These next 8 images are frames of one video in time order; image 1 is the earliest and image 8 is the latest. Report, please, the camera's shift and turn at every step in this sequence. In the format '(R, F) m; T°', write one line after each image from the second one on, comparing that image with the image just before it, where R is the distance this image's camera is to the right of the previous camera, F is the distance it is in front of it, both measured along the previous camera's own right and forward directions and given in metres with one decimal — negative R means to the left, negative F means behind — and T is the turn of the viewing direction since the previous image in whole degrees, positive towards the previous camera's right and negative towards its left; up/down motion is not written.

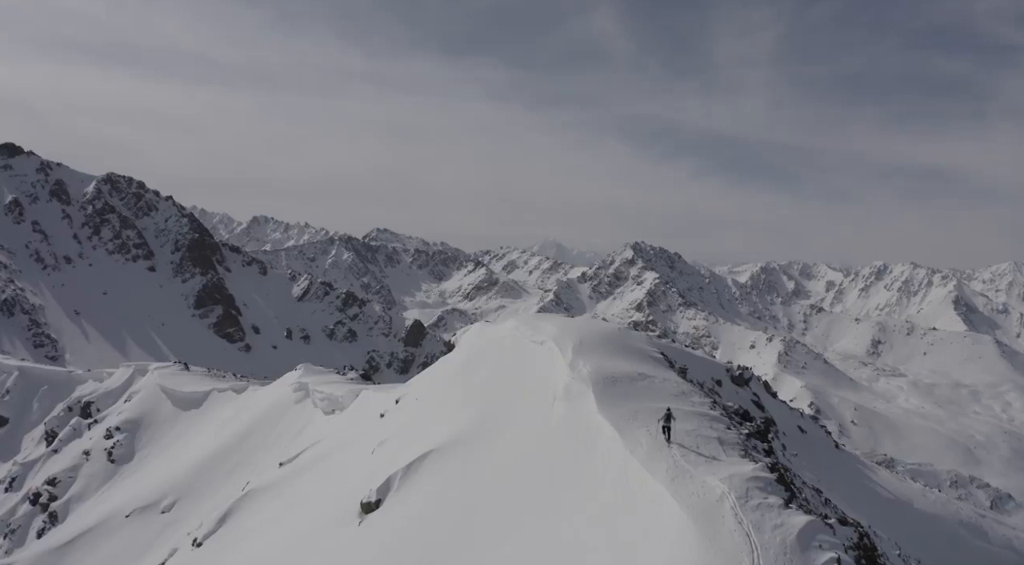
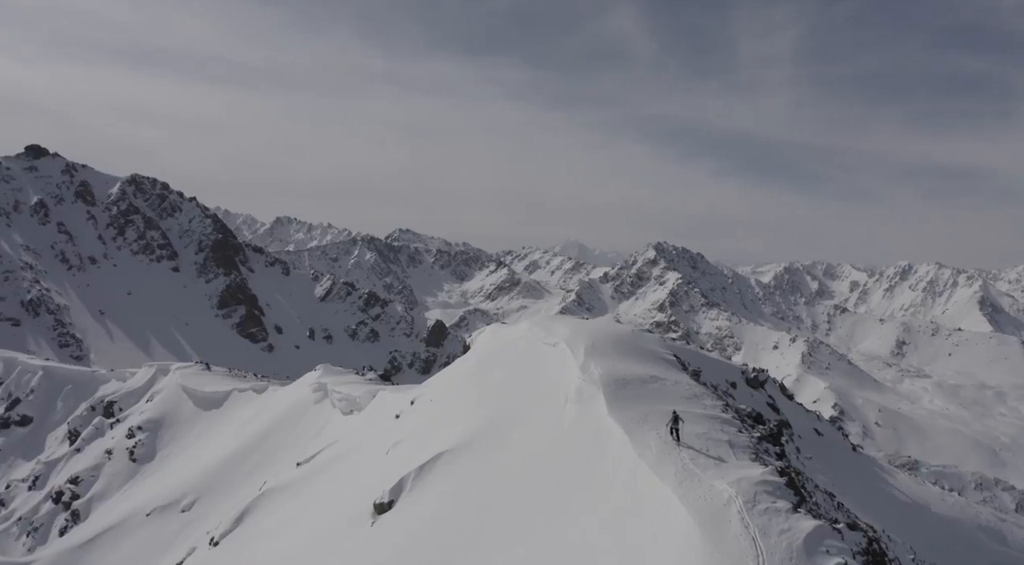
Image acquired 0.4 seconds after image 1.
(+0.4, -0.1) m; -1°
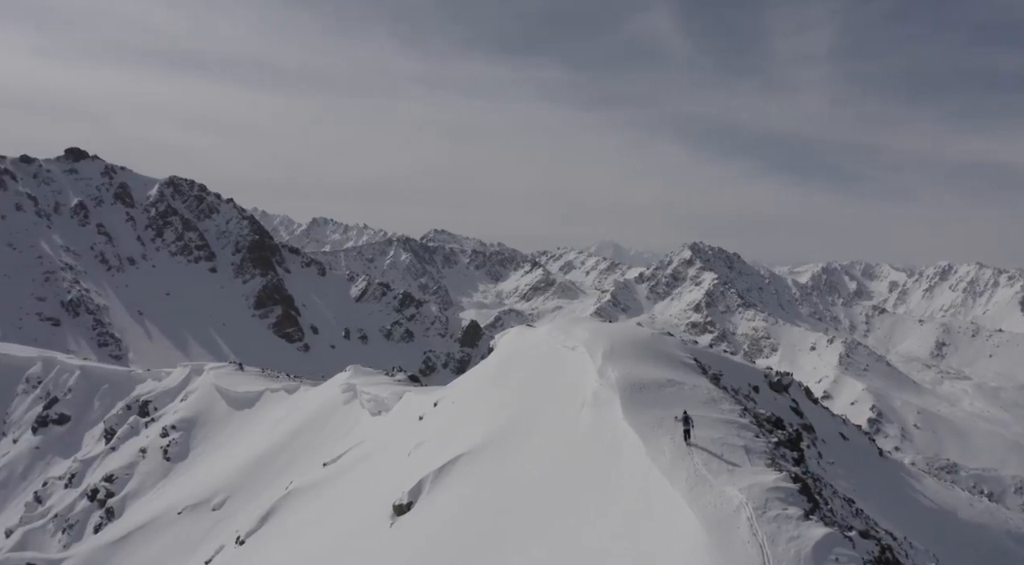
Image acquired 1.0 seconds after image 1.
(+0.7, -0.1) m; -2°
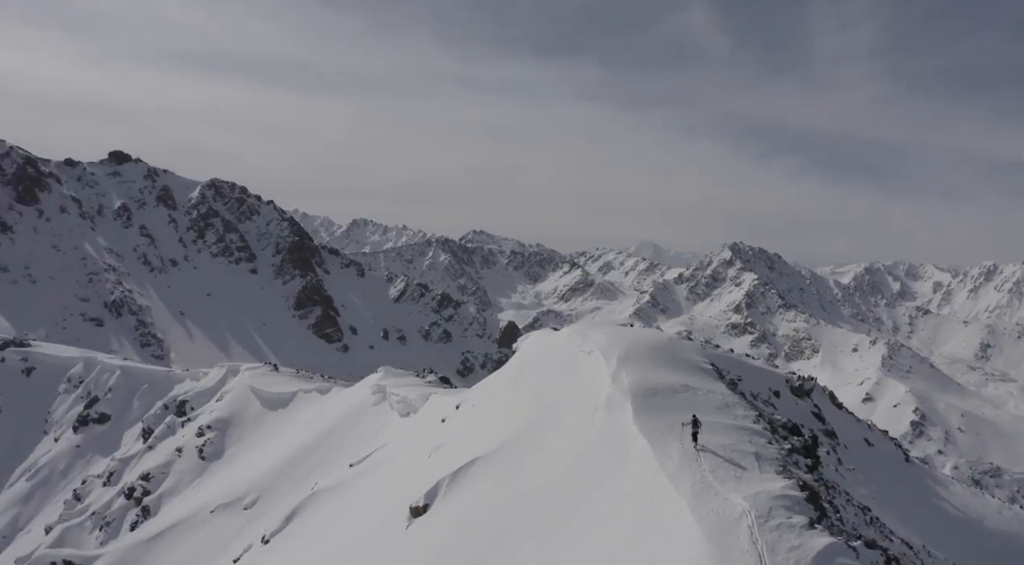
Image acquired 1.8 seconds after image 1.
(+1.1, -0.2) m; -2°
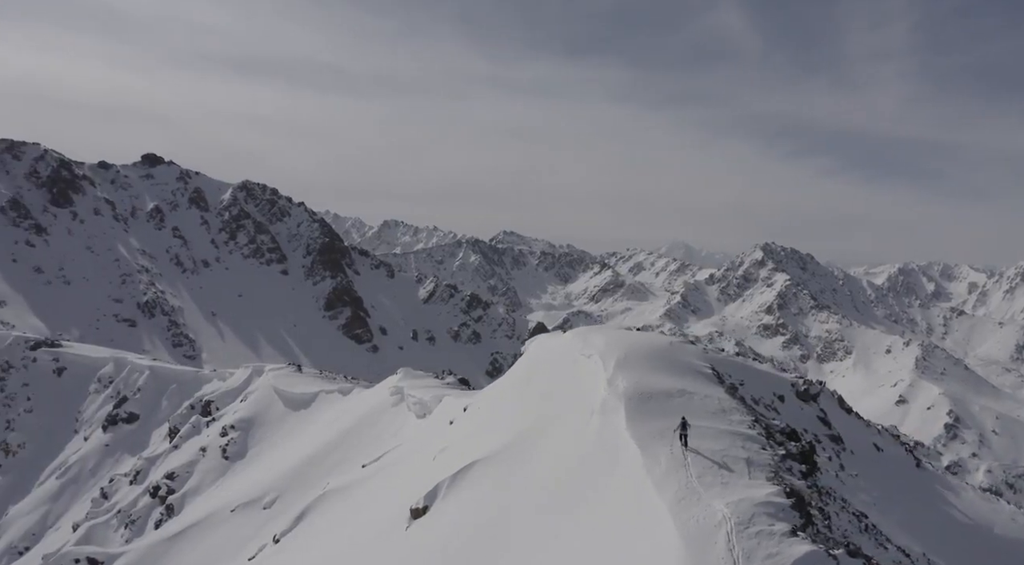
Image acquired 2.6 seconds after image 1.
(+1.5, -0.1) m; -2°
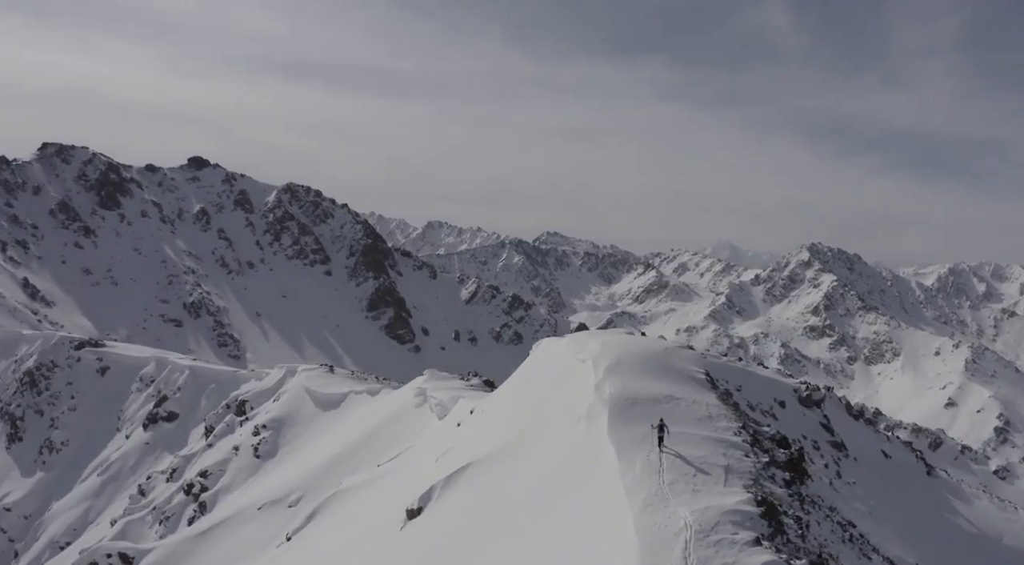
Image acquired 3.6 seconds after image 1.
(+2.5, -0.1) m; -2°
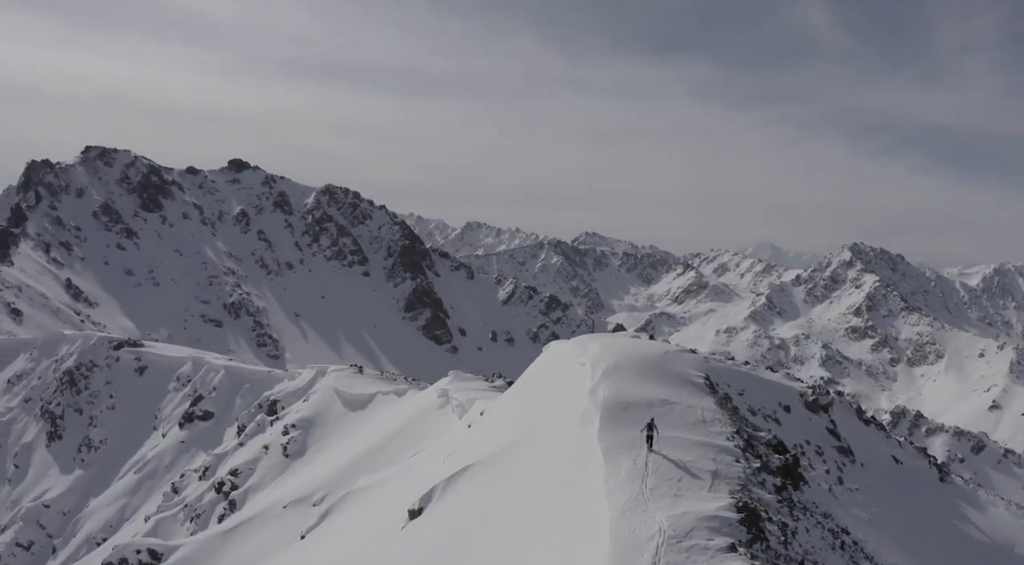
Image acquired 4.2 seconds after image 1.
(+1.9, -0.3) m; -2°
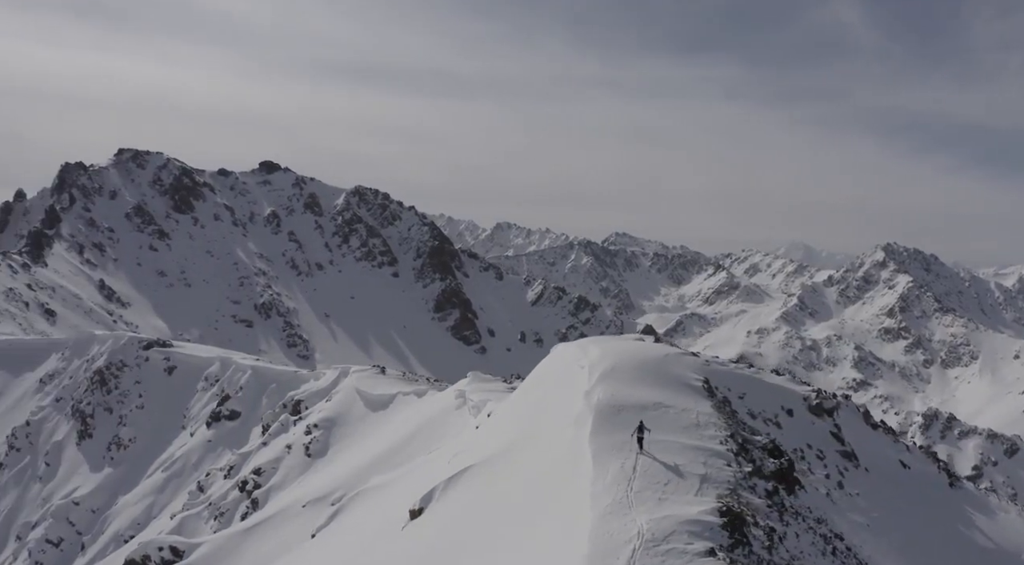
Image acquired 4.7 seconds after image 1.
(+1.5, -0.3) m; -2°
